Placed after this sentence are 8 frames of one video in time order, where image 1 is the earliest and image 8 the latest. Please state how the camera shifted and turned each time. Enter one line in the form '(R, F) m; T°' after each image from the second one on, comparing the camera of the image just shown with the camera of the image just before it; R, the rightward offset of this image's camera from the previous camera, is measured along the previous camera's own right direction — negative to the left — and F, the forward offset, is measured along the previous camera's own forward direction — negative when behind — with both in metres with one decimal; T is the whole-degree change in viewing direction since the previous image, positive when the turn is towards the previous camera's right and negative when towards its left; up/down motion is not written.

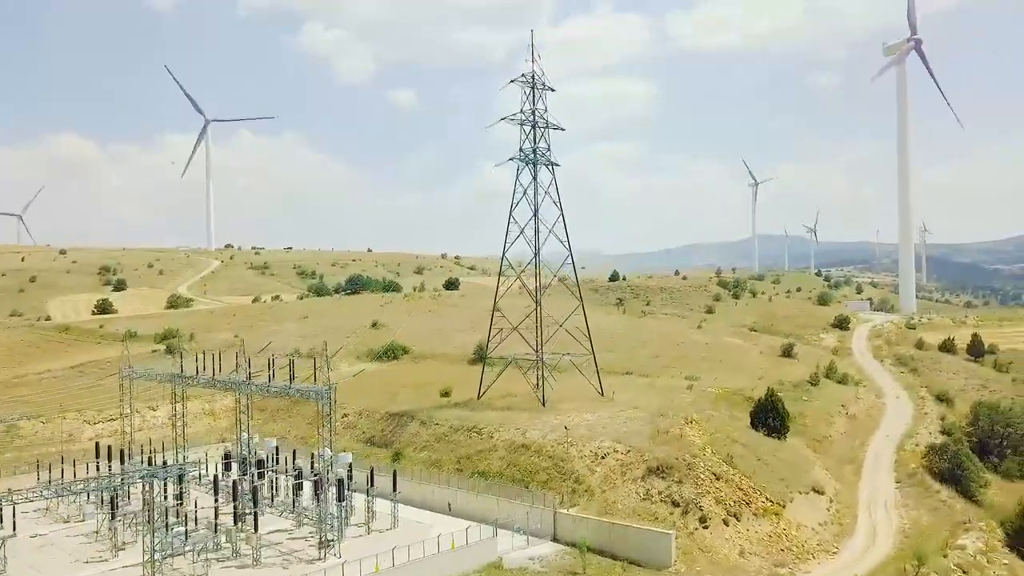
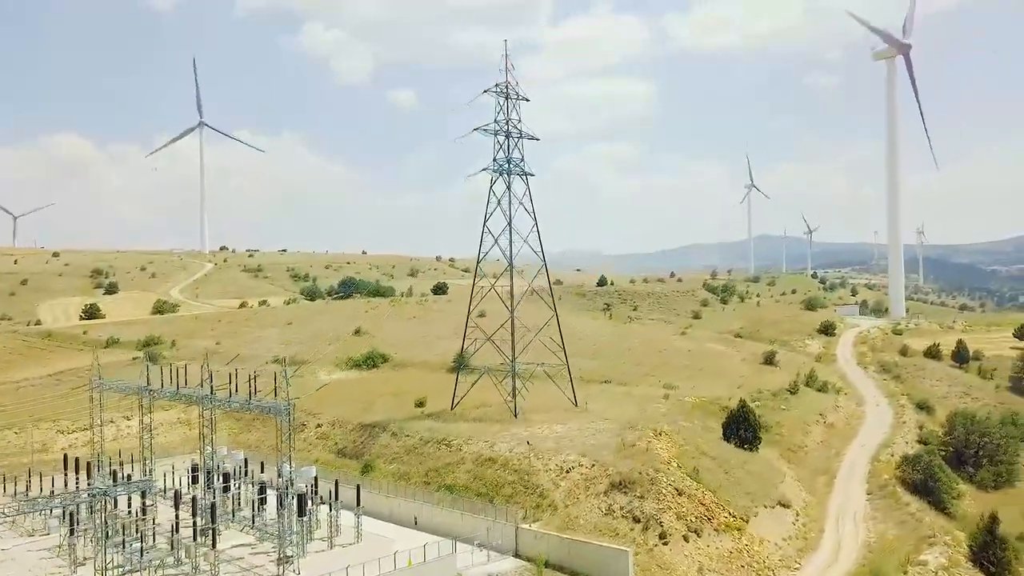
(+1.4, +0.1) m; 0°
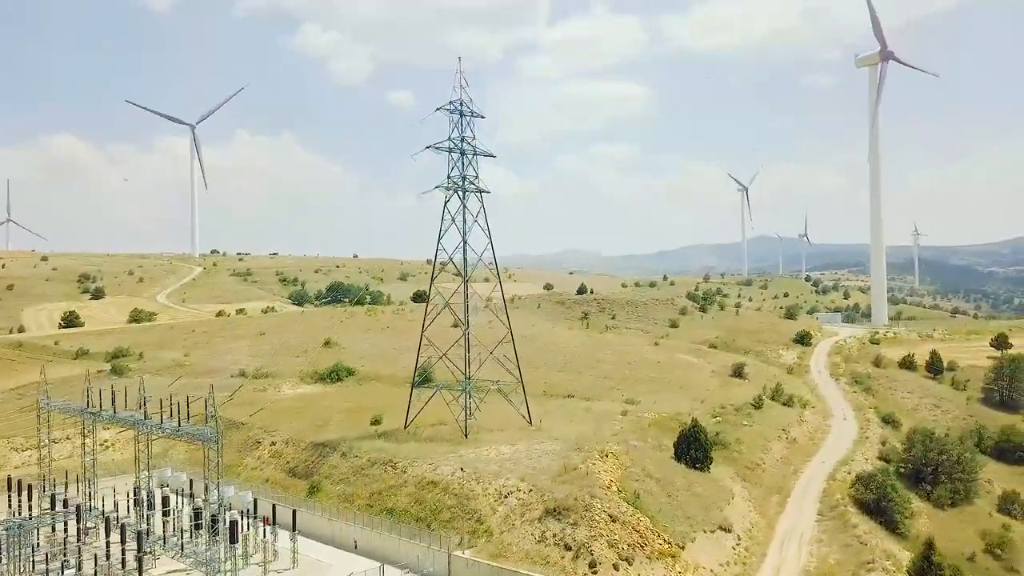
(+2.4, +0.2) m; 0°
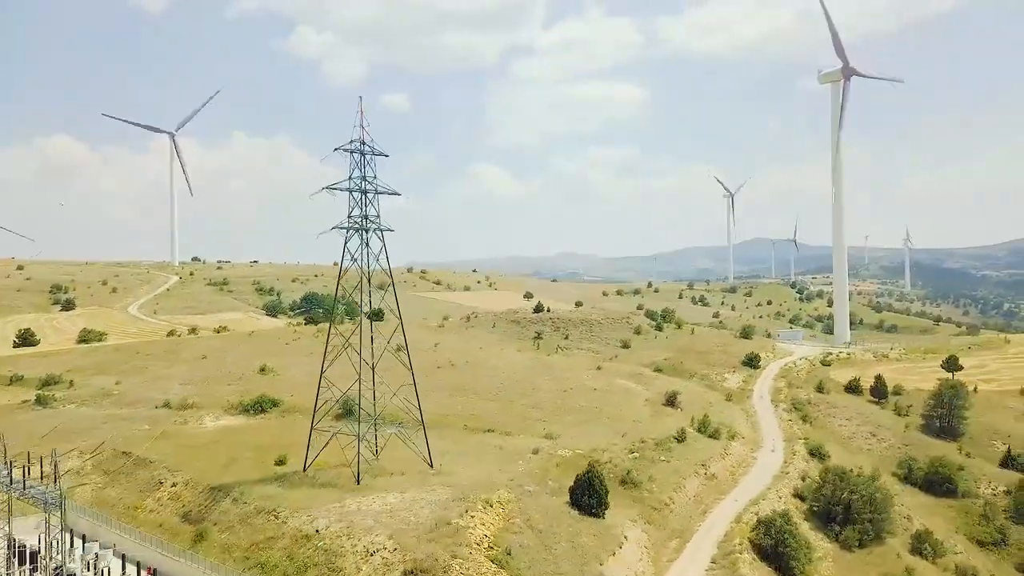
(+5.0, +0.4) m; +1°
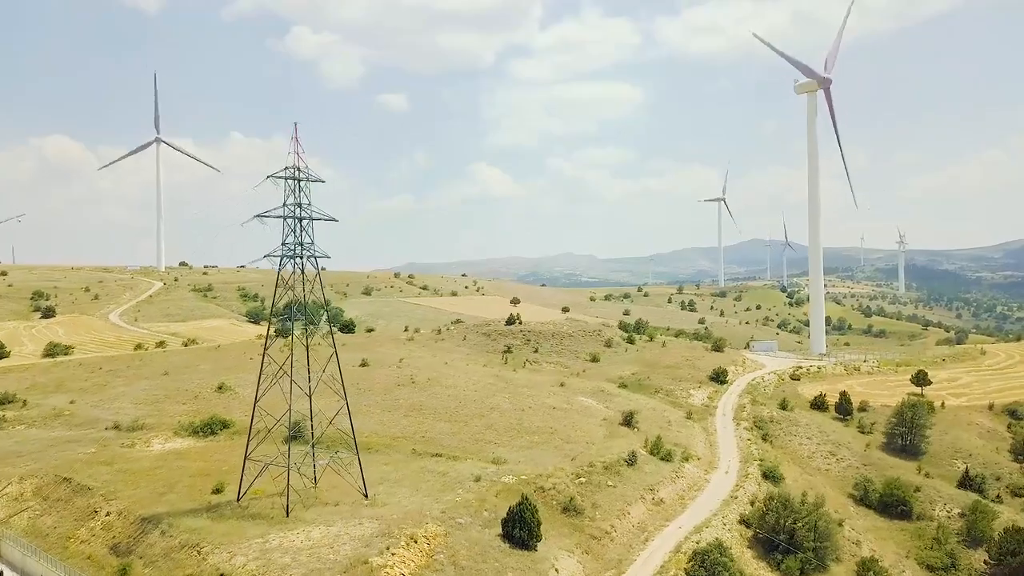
(+3.2, +0.3) m; 0°
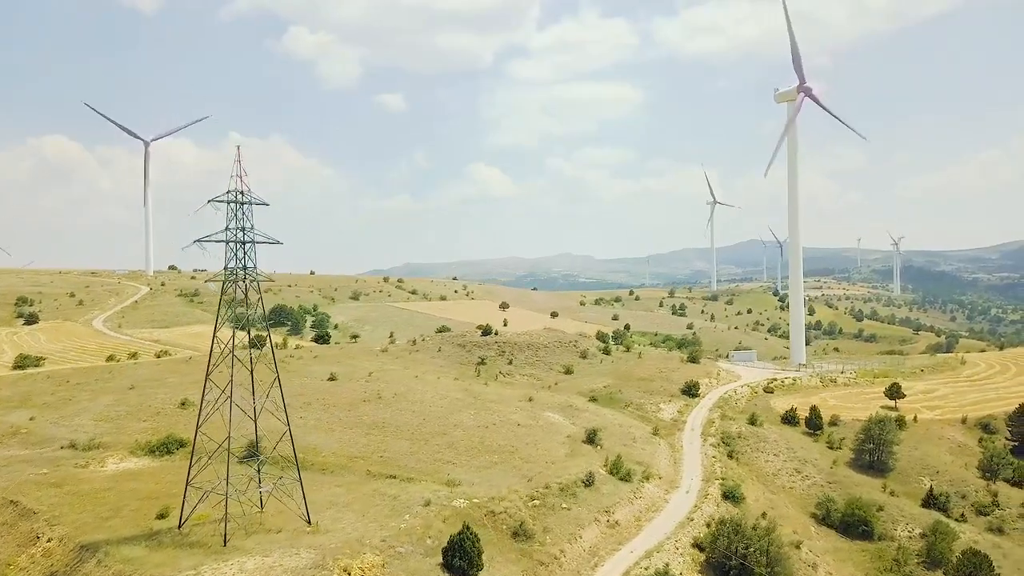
(+2.7, +0.3) m; 0°
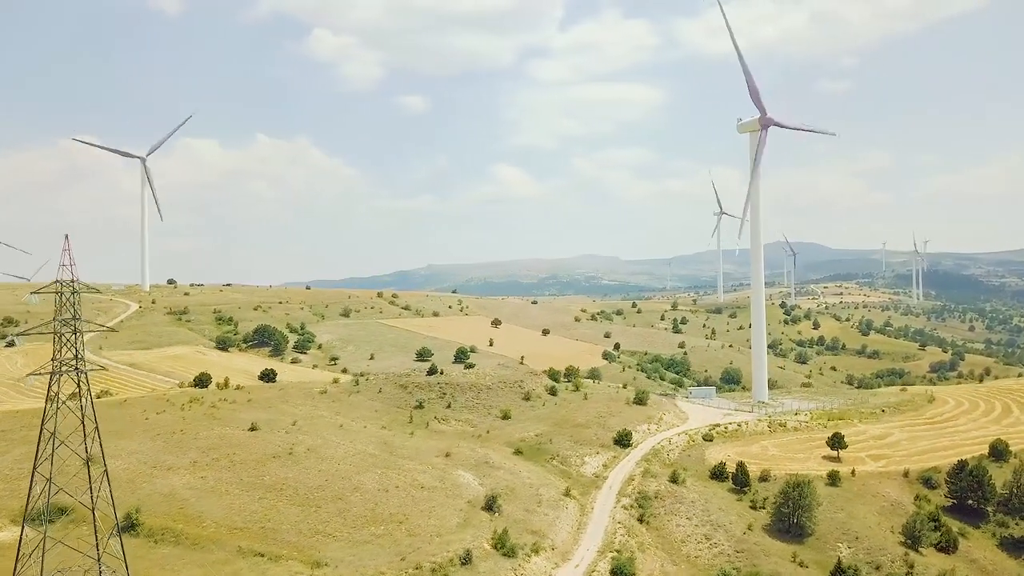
(+9.2, +0.9) m; -1°
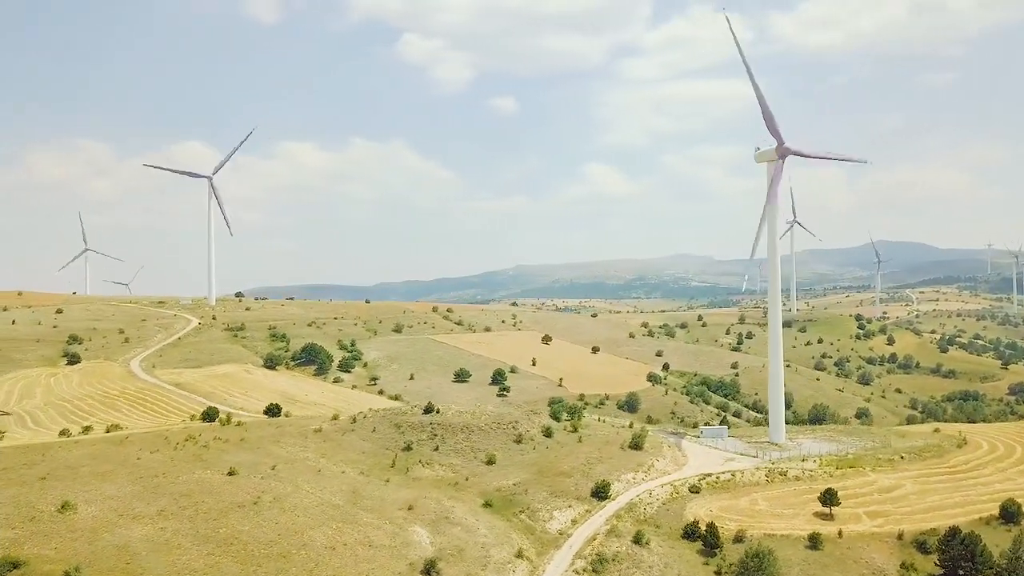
(+10.3, +1.9) m; -7°
